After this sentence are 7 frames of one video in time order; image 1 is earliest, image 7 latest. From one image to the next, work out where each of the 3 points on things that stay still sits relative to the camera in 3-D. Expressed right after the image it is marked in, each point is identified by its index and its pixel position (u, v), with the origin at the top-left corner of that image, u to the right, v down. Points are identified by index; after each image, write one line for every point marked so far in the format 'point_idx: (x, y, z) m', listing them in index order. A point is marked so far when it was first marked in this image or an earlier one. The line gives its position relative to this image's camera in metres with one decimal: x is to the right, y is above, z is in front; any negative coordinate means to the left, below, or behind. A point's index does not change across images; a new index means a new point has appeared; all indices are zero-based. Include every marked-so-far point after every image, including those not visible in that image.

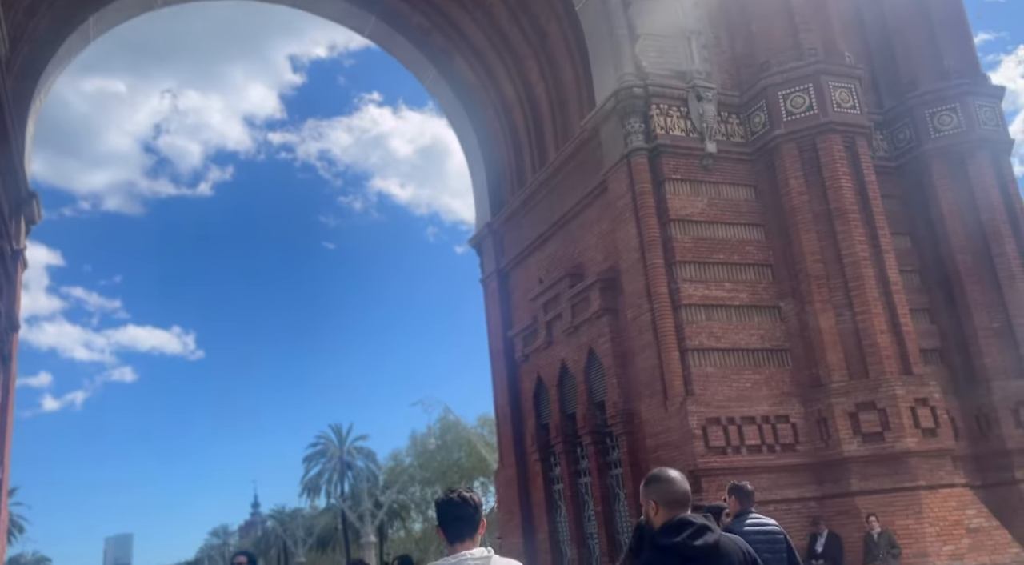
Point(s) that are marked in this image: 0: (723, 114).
0: (+1.8, +1.4, +8.2) m
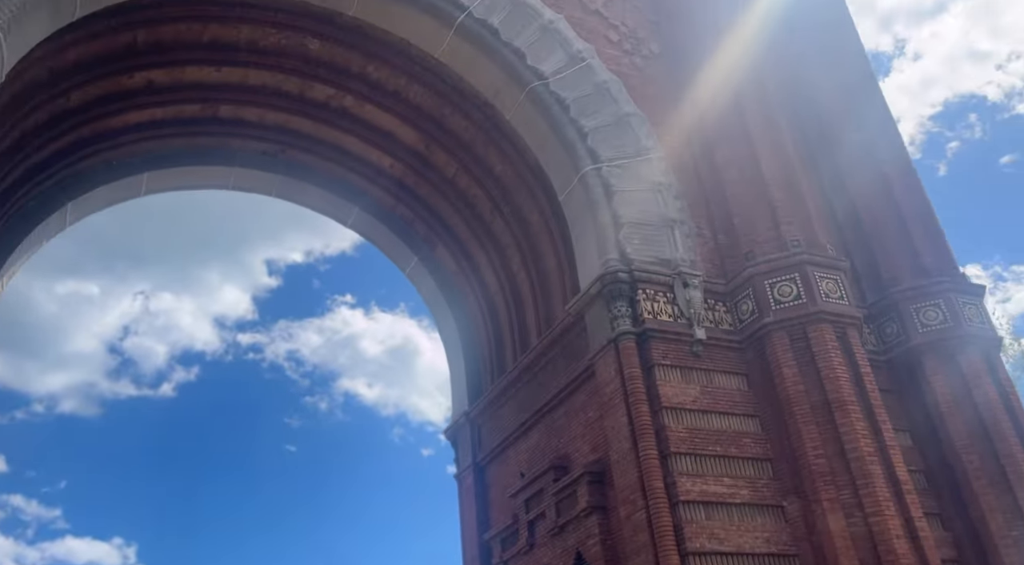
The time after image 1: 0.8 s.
0: (+1.6, -0.2, +8.0) m
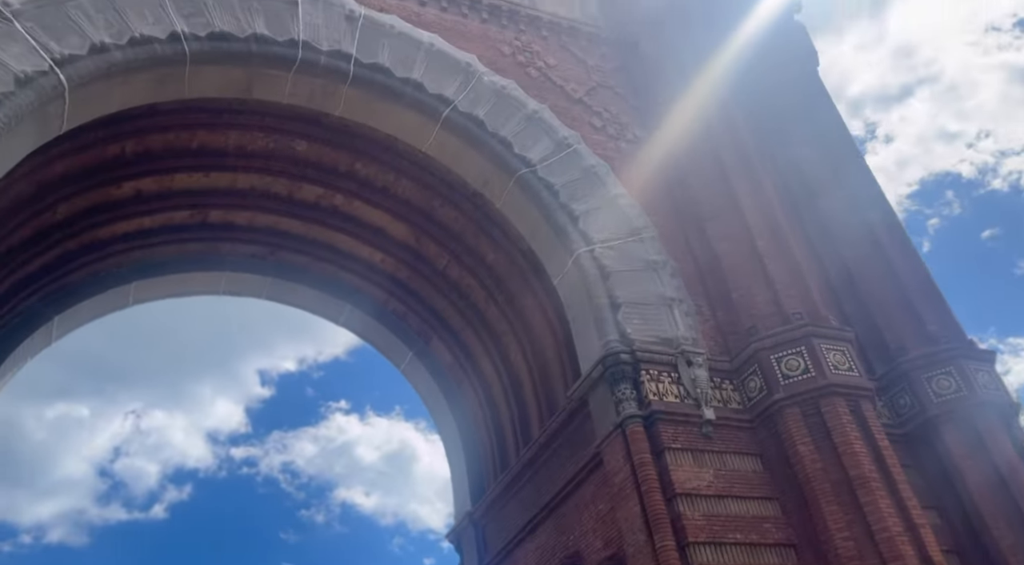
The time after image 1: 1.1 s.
0: (+1.6, -0.8, +7.7) m
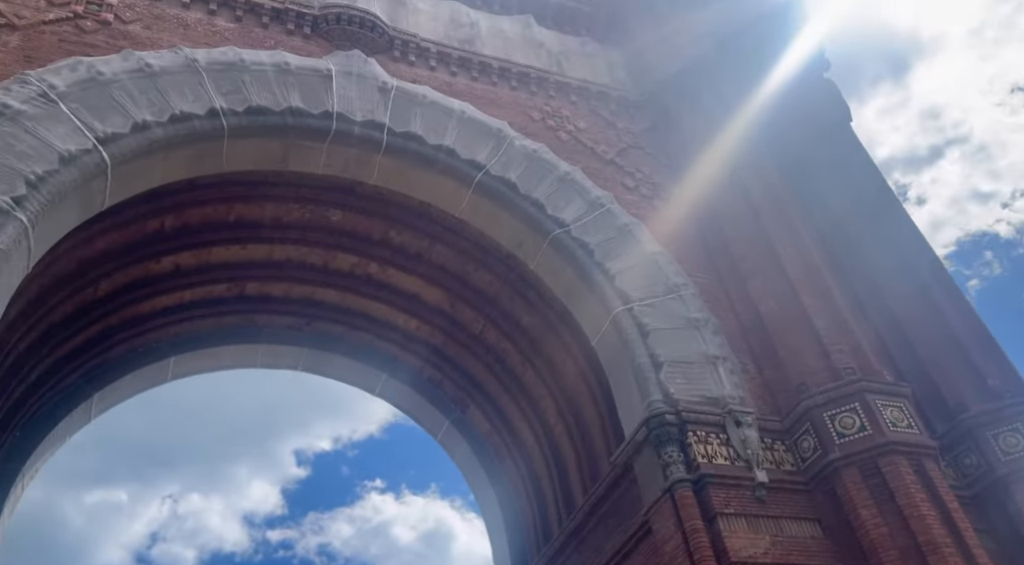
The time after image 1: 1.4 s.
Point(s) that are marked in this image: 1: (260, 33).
0: (+1.9, -1.2, +7.3) m
1: (-2.3, +2.3, +9.1) m
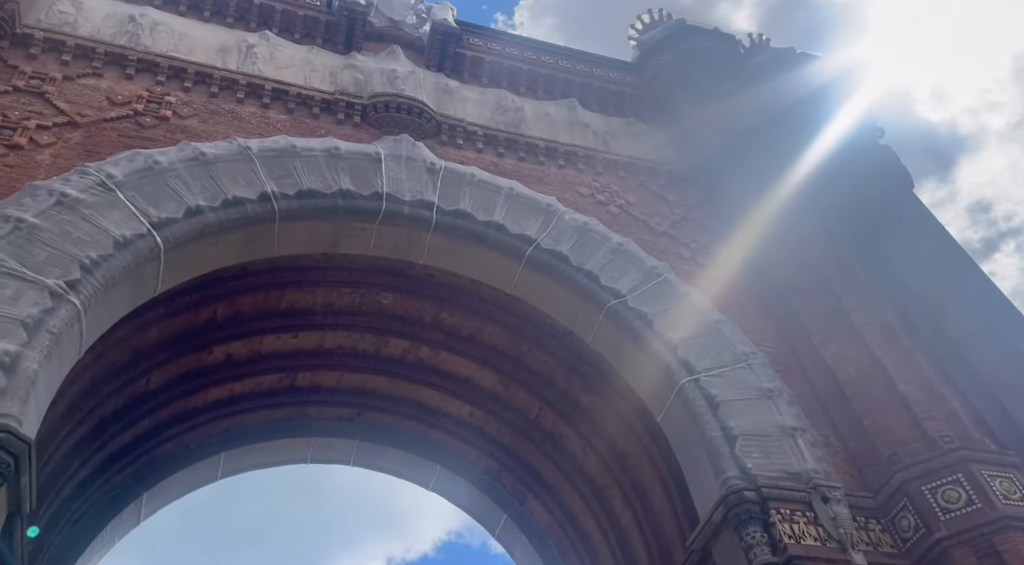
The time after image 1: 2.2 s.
0: (+2.4, -1.6, +6.7) m
1: (-1.9, +1.5, +9.1) m
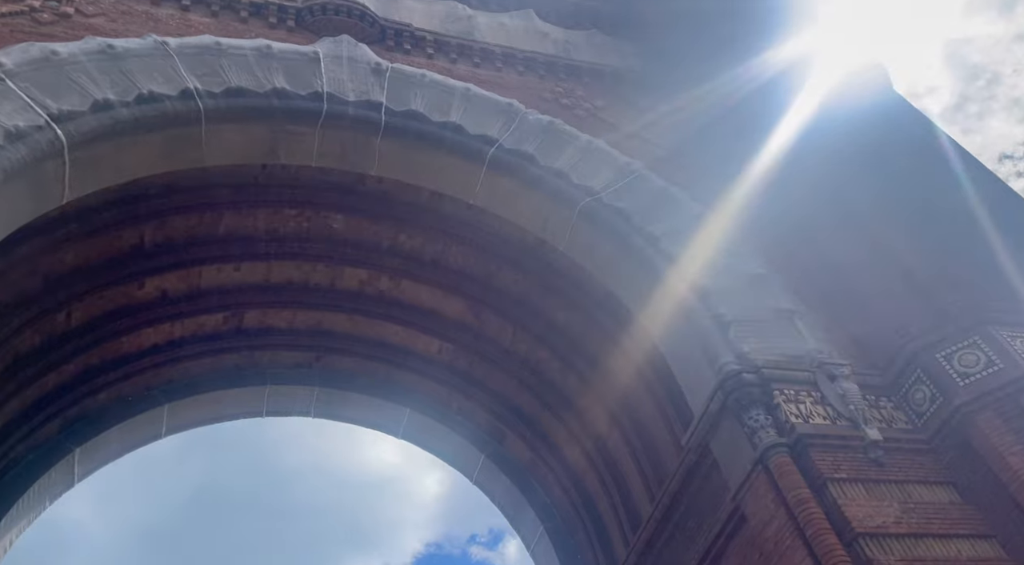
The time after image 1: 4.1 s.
0: (+2.2, -0.7, +6.0) m
1: (-2.3, +2.1, +8.2) m
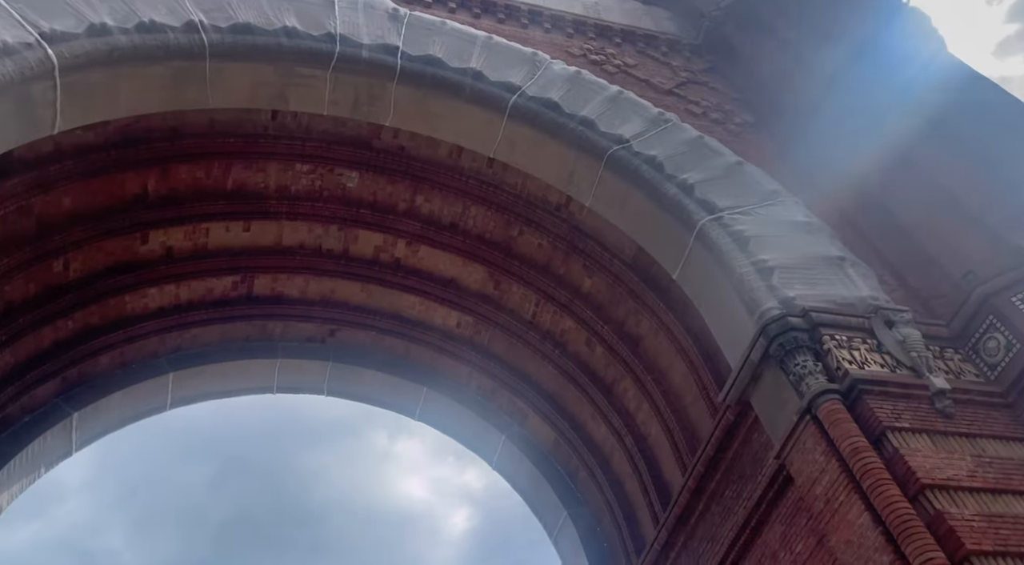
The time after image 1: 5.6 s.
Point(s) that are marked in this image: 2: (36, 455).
0: (+2.3, -0.4, +5.4) m
1: (-2.1, +2.5, +7.8) m
2: (-3.7, -1.4, +7.7) m
